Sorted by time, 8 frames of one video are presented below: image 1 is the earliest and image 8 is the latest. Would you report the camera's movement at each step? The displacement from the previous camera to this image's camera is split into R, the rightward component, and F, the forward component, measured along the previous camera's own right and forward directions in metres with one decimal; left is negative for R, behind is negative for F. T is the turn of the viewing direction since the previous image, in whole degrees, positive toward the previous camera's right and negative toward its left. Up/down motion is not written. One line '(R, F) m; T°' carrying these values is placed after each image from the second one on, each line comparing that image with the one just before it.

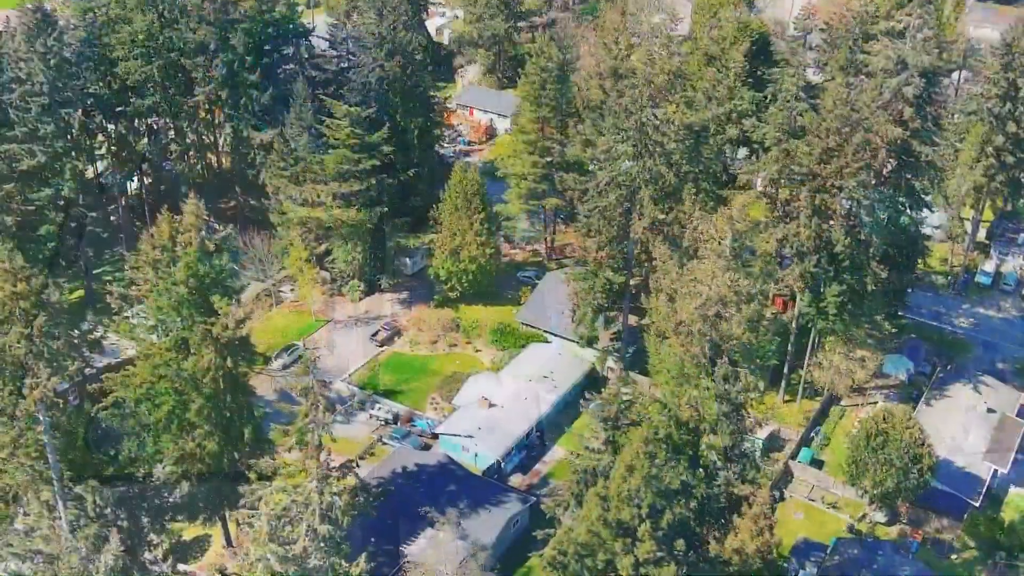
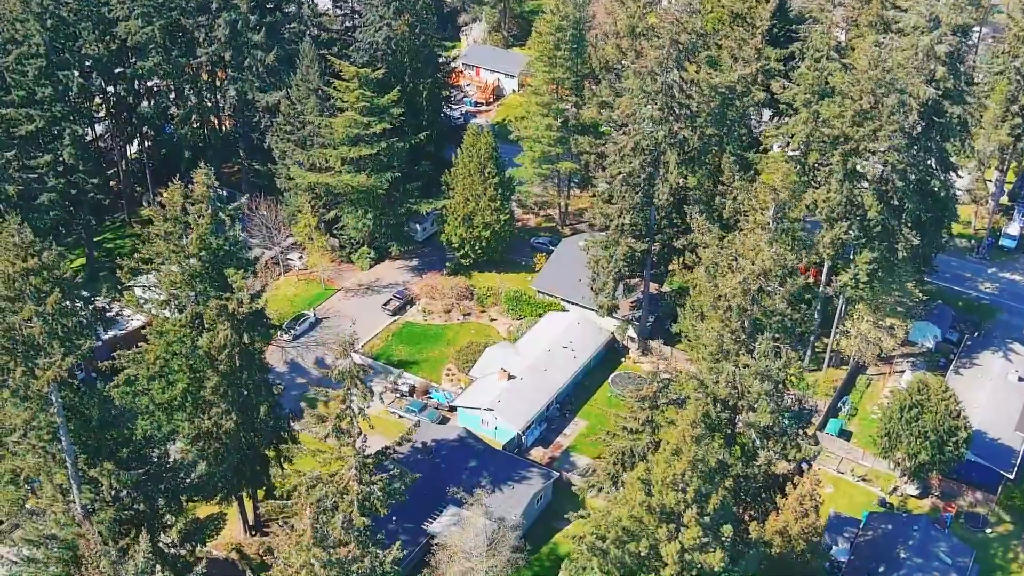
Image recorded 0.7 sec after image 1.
(-1.2, +1.5) m; 0°
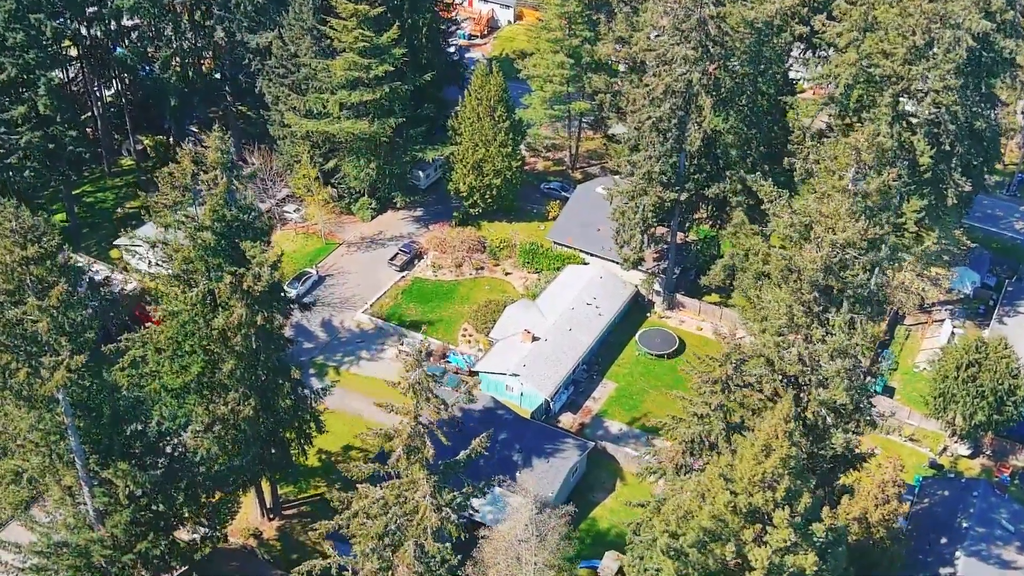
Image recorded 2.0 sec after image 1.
(-2.3, +3.2) m; +2°
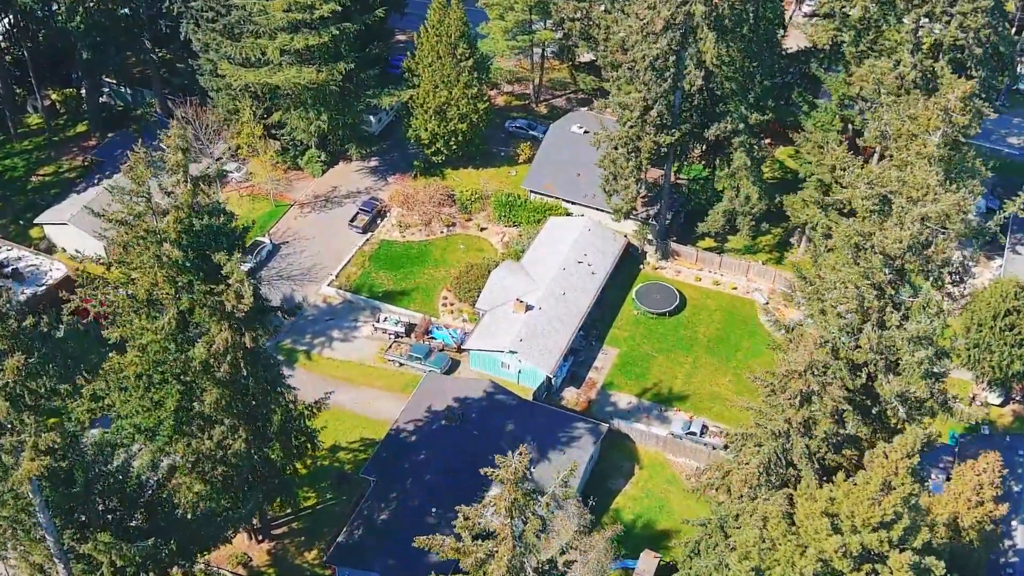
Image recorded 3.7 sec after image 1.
(-2.9, +4.7) m; +5°
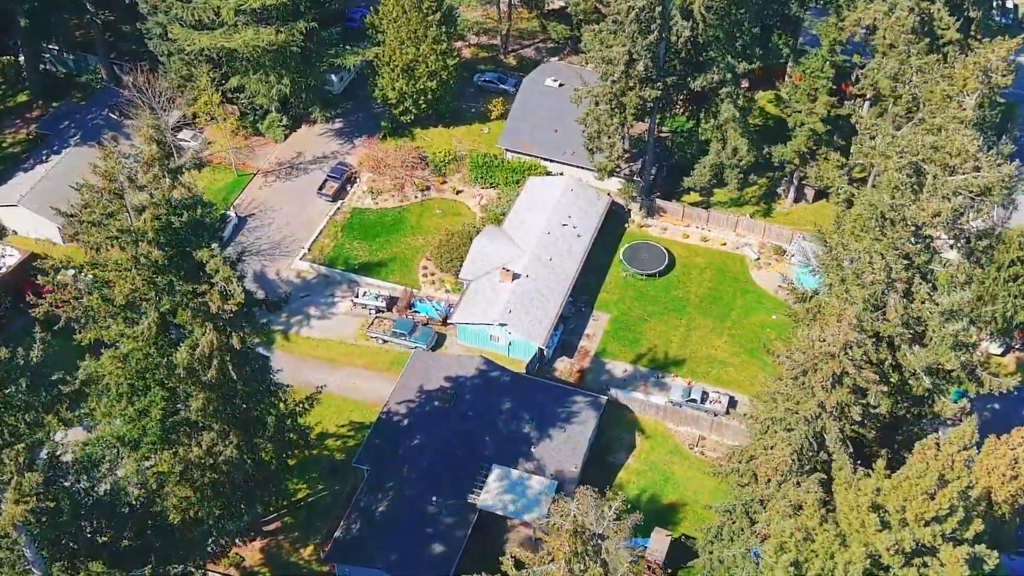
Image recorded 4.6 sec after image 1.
(-1.4, +1.8) m; +3°
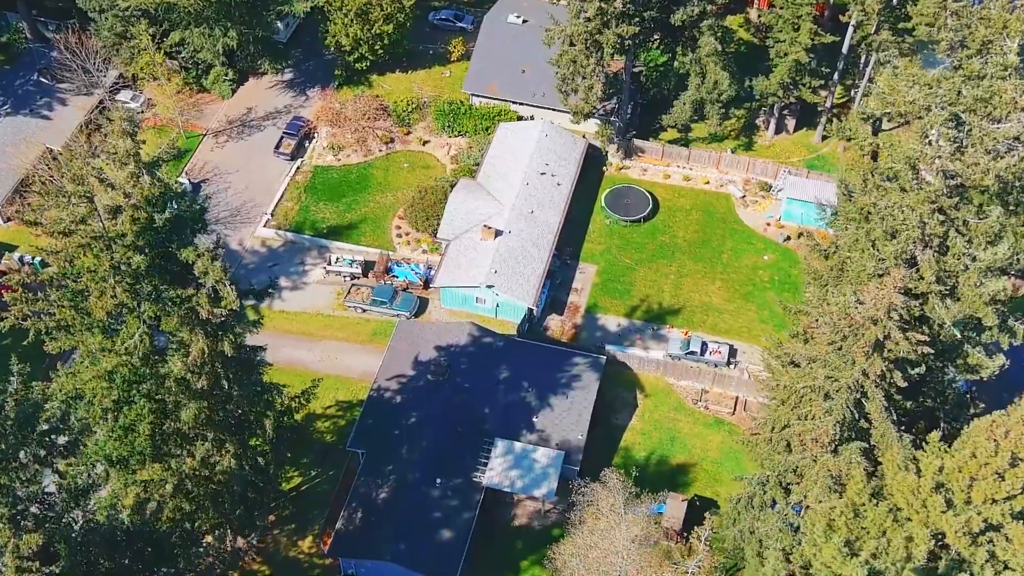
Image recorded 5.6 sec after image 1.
(-1.7, +2.1) m; +3°
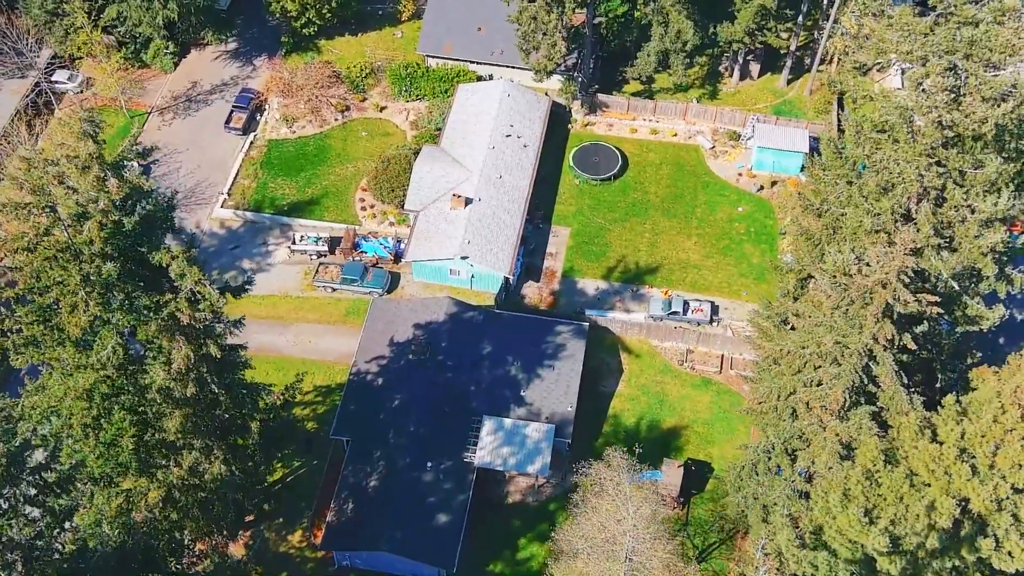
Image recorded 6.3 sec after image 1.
(-1.1, +1.1) m; +3°
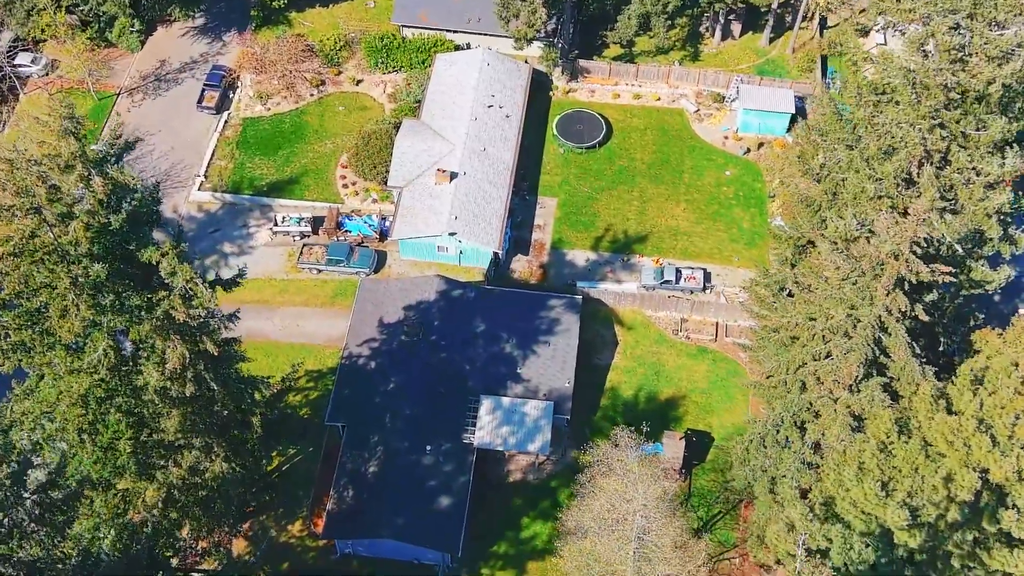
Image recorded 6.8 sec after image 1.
(-0.7, +0.6) m; +2°
